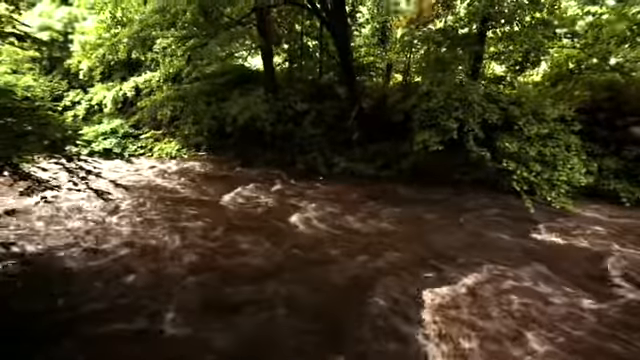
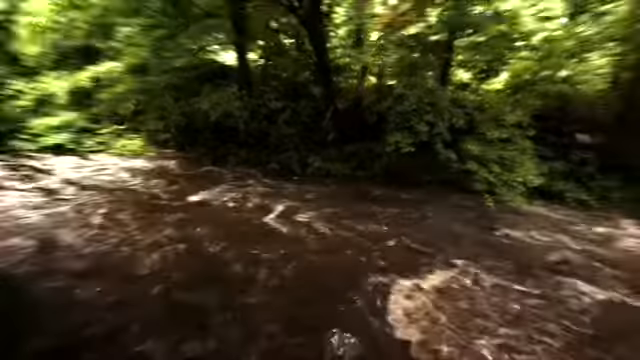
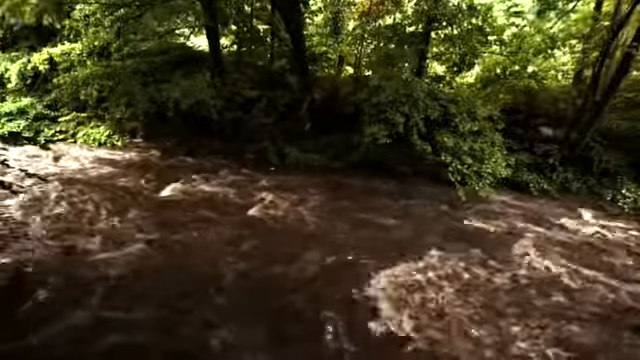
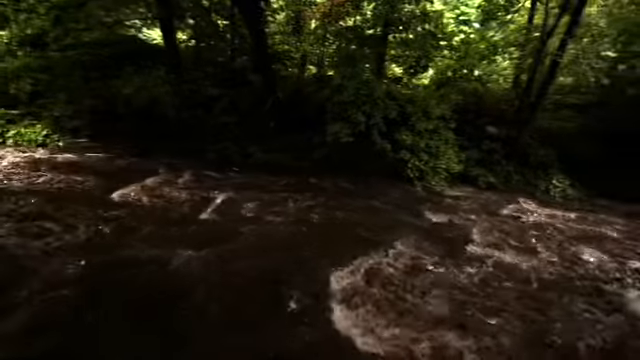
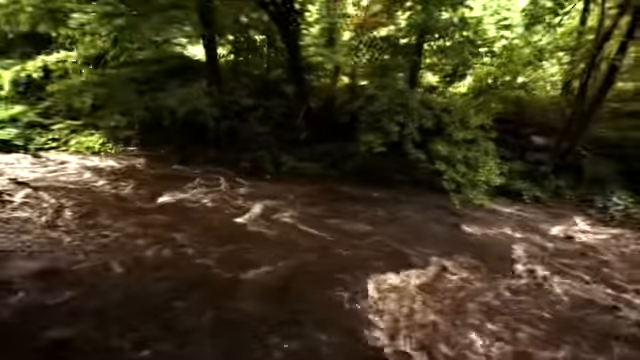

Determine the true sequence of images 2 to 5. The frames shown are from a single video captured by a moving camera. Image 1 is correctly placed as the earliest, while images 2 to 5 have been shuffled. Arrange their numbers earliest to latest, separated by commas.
2, 5, 3, 4
